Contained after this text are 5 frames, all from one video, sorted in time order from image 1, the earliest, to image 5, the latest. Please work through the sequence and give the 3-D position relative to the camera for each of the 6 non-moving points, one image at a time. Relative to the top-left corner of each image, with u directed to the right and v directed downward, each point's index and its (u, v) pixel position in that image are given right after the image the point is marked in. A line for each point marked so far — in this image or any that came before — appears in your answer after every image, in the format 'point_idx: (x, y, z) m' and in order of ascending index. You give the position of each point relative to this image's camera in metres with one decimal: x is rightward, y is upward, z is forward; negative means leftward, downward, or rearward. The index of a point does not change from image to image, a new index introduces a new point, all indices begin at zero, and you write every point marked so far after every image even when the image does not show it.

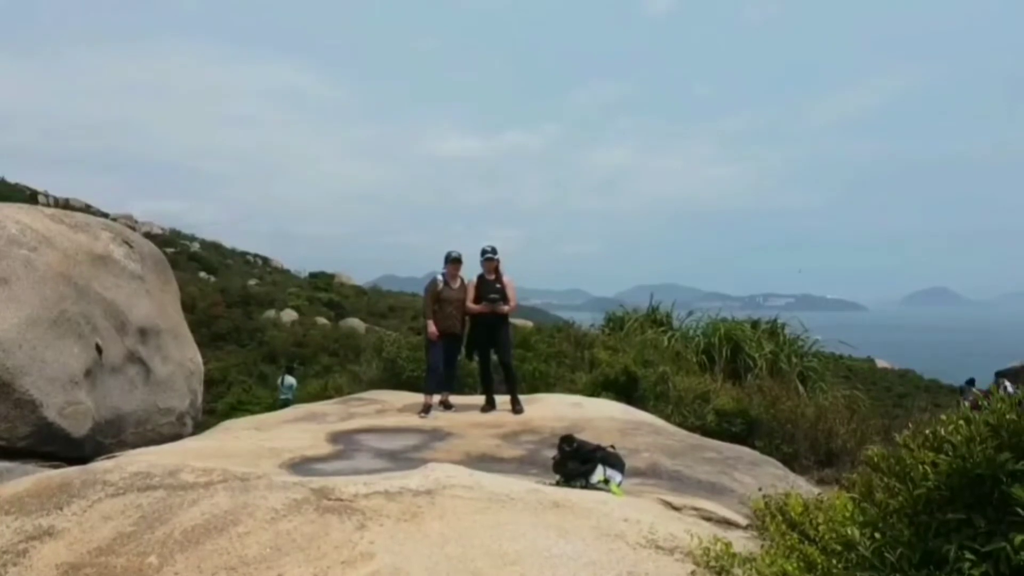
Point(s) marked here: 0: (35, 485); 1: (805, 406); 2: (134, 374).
0: (-2.4, -1.0, +4.8) m
1: (+2.4, -1.0, +7.7) m
2: (-3.7, -0.9, +9.3) m
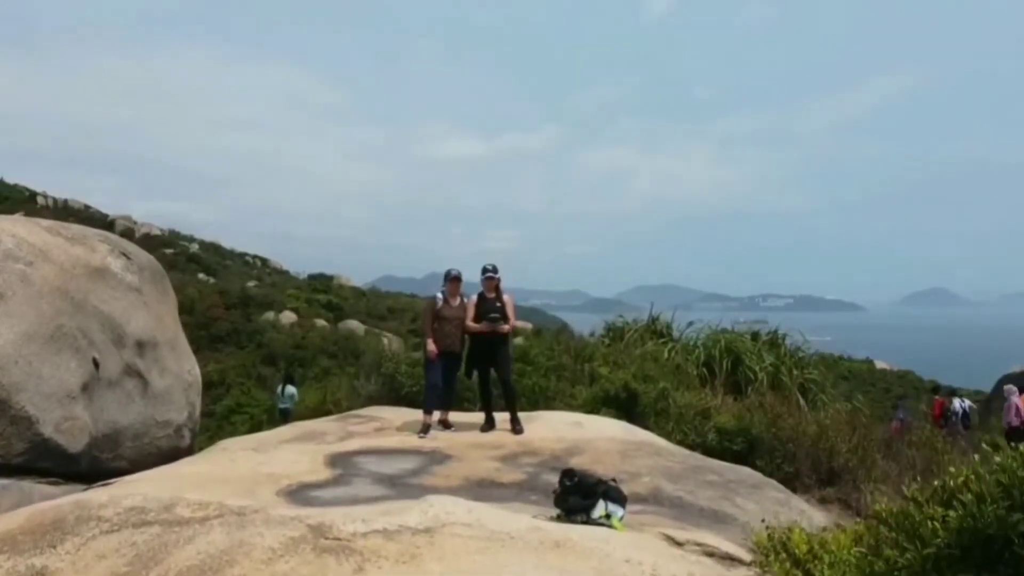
0: (-2.4, -1.2, +4.8) m
1: (+2.4, -1.1, +7.6) m
2: (-3.7, -1.0, +9.3) m
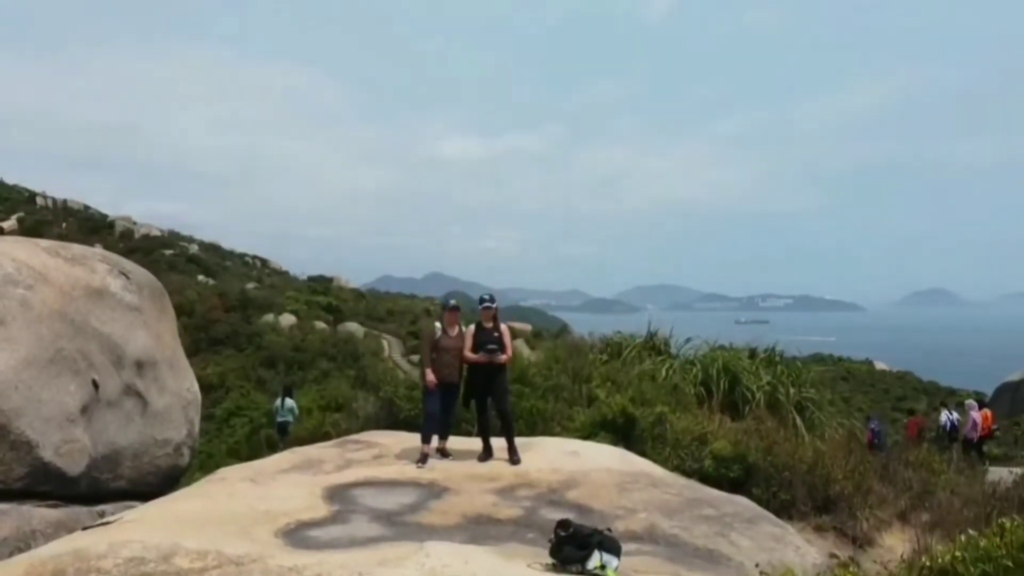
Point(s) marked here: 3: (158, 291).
0: (-2.5, -1.4, +4.8) m
1: (+2.4, -1.3, +7.7) m
2: (-3.8, -1.2, +9.3) m
3: (-3.9, 0.0, +10.5) m
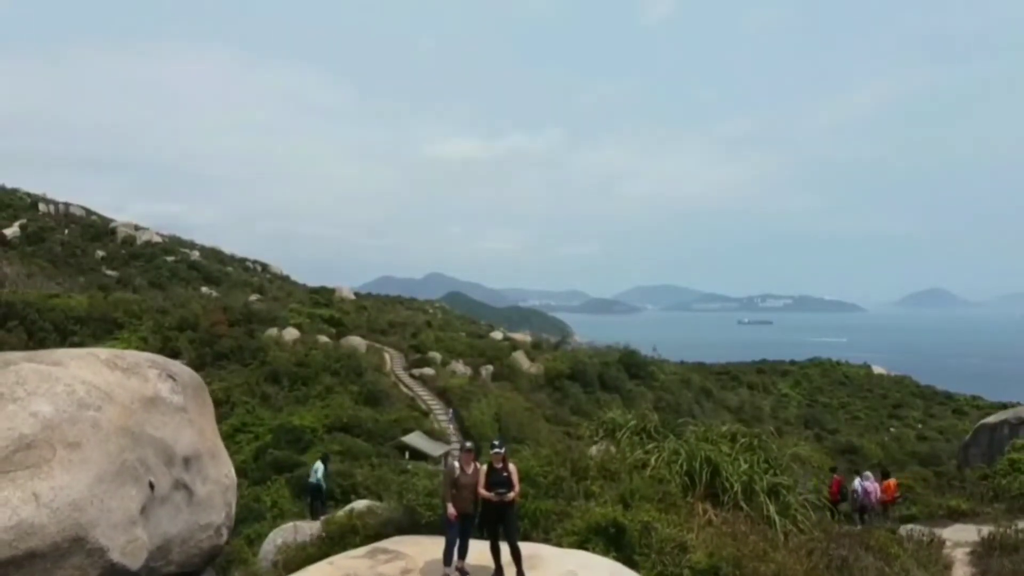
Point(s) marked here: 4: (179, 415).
0: (-2.4, -2.6, +6.0) m
1: (+2.4, -2.5, +8.9) m
2: (-3.7, -2.4, +10.5) m
3: (-3.9, -1.2, +11.7) m
4: (-3.8, -1.5, +10.9) m
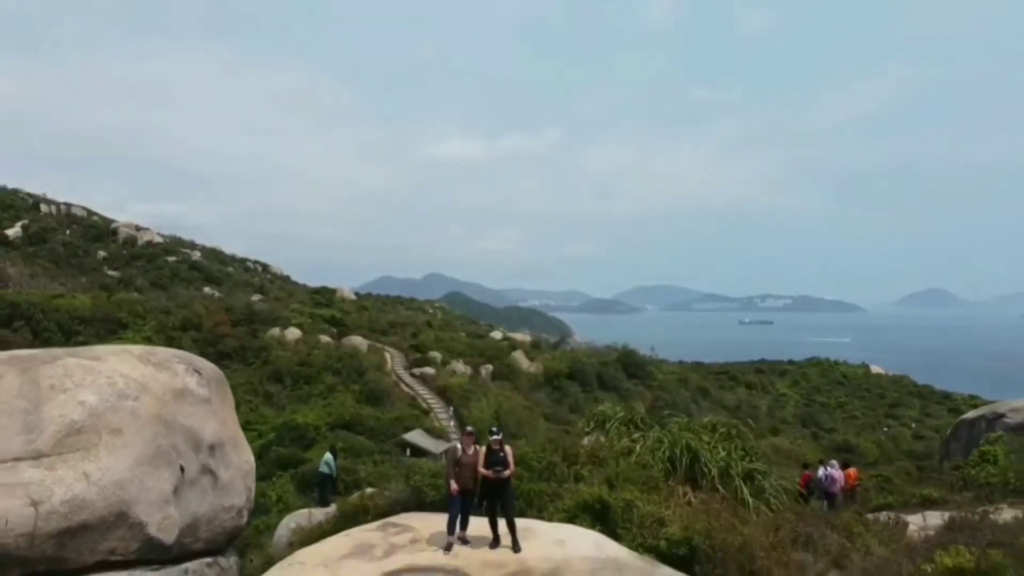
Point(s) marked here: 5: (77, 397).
0: (-2.4, -2.6, +7.1) m
1: (+2.4, -2.5, +9.9) m
2: (-3.7, -2.4, +11.5) m
3: (-3.9, -1.3, +12.7) m
4: (-3.9, -1.5, +11.9) m
5: (-4.7, -1.2, +10.1) m
